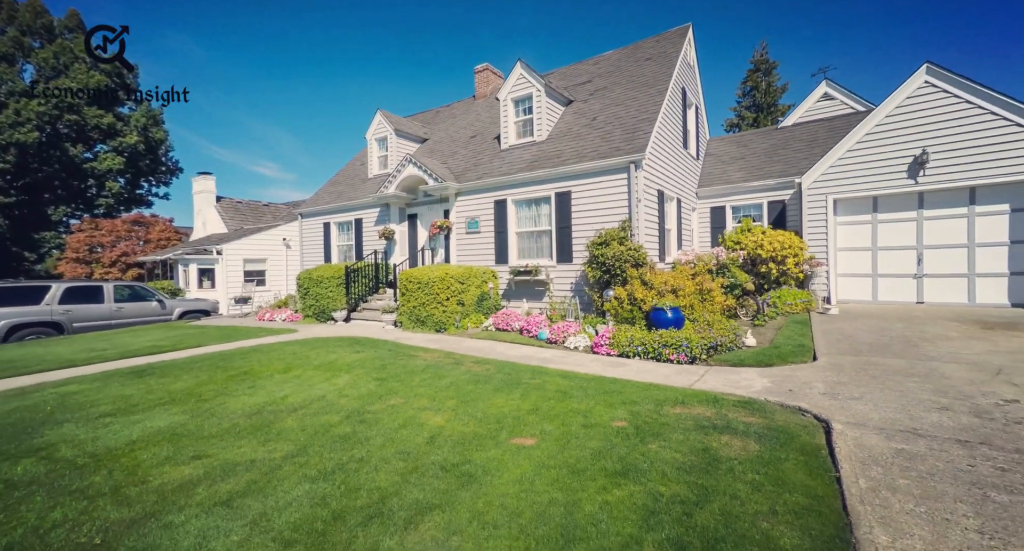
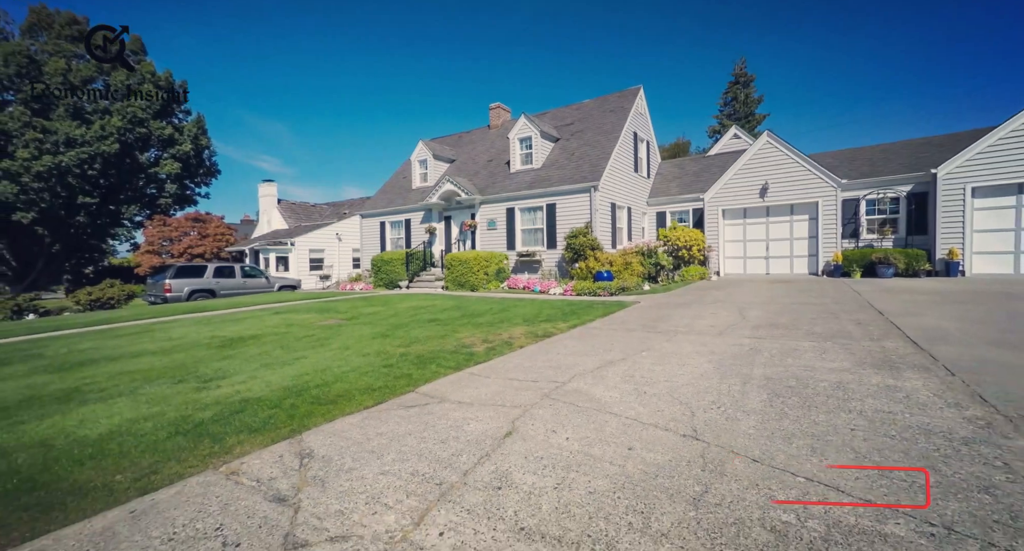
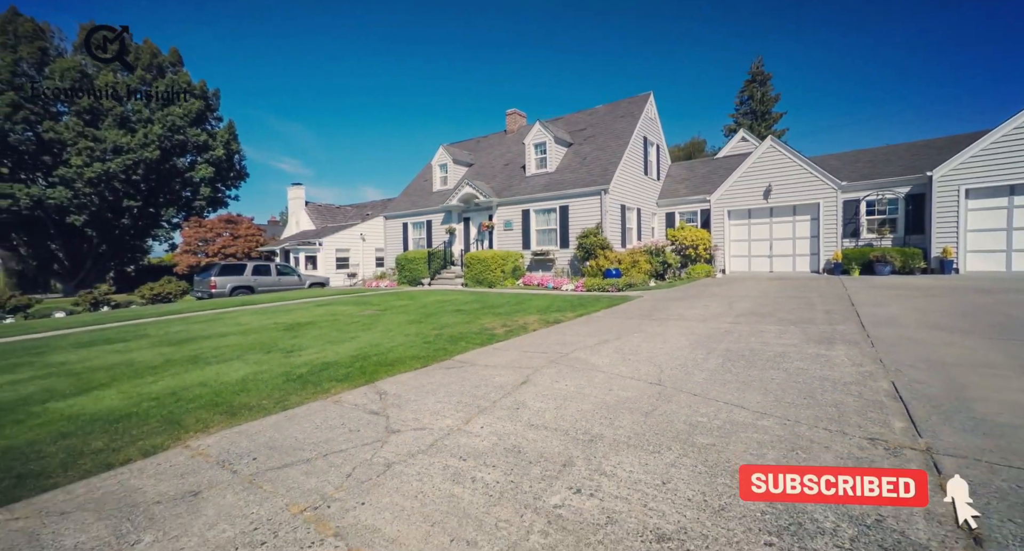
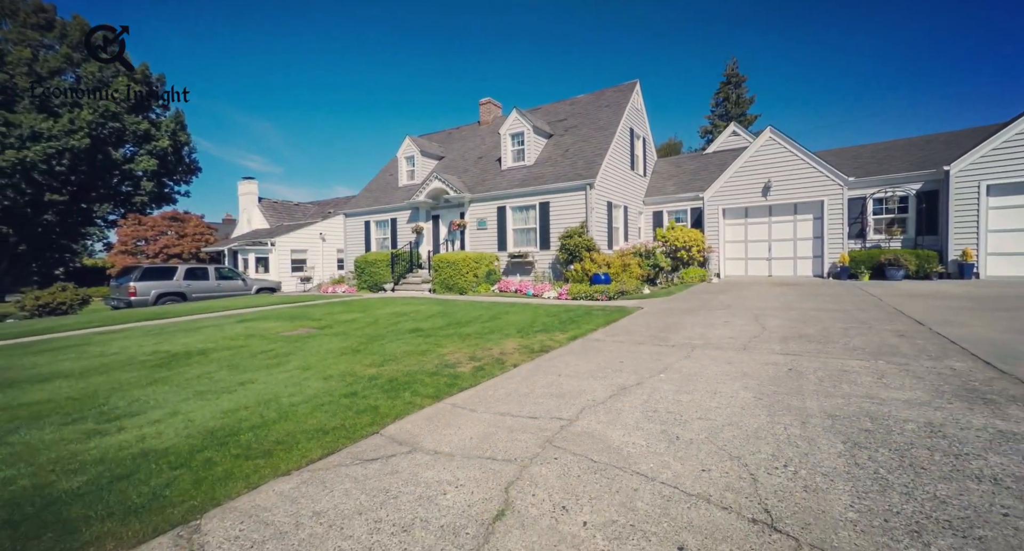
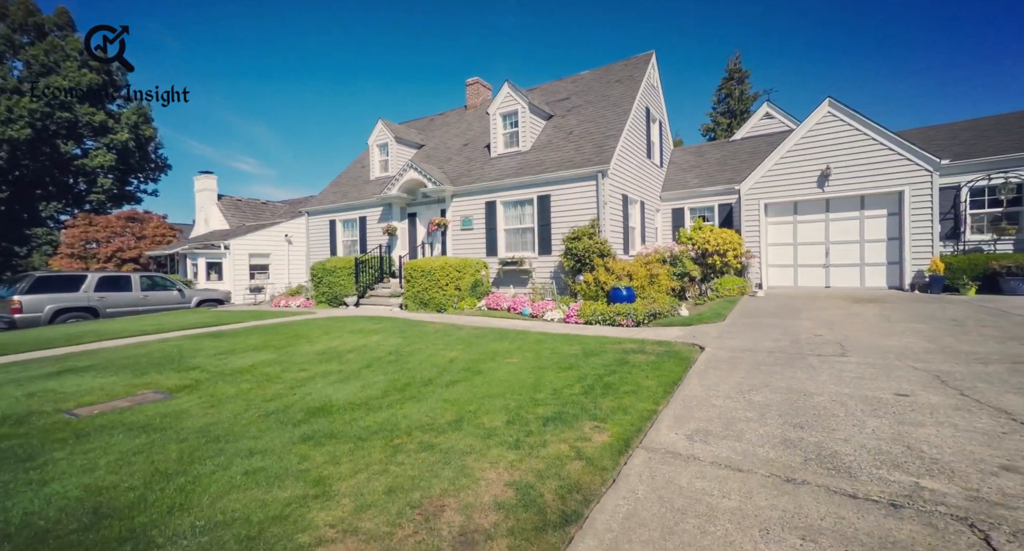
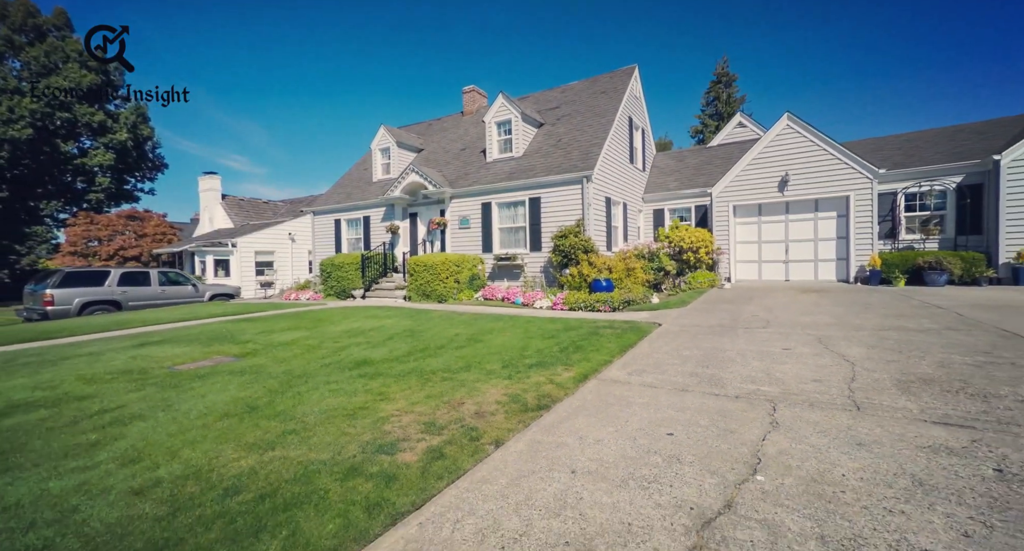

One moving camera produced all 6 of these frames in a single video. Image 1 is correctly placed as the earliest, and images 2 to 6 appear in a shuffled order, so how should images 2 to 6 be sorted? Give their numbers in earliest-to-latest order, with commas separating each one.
5, 6, 4, 2, 3
